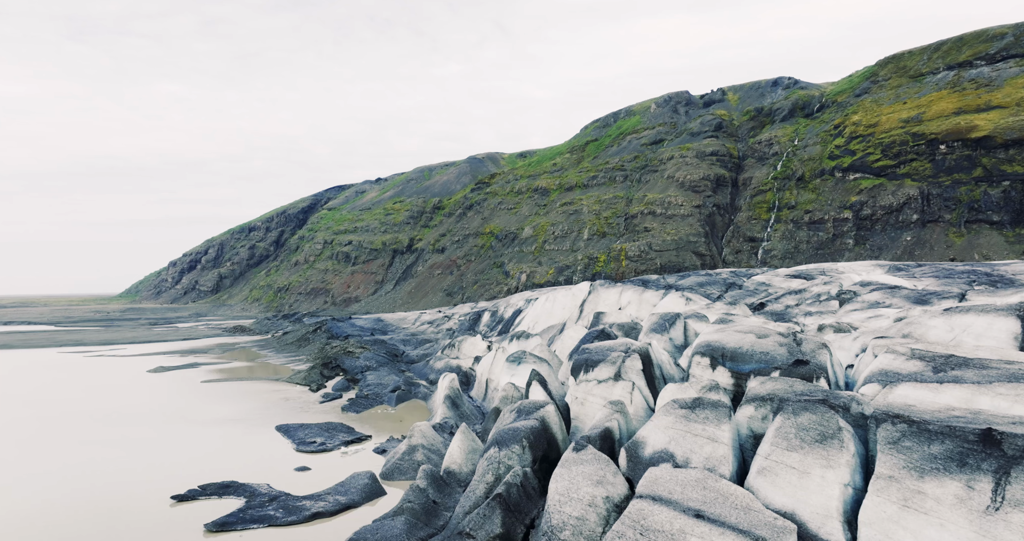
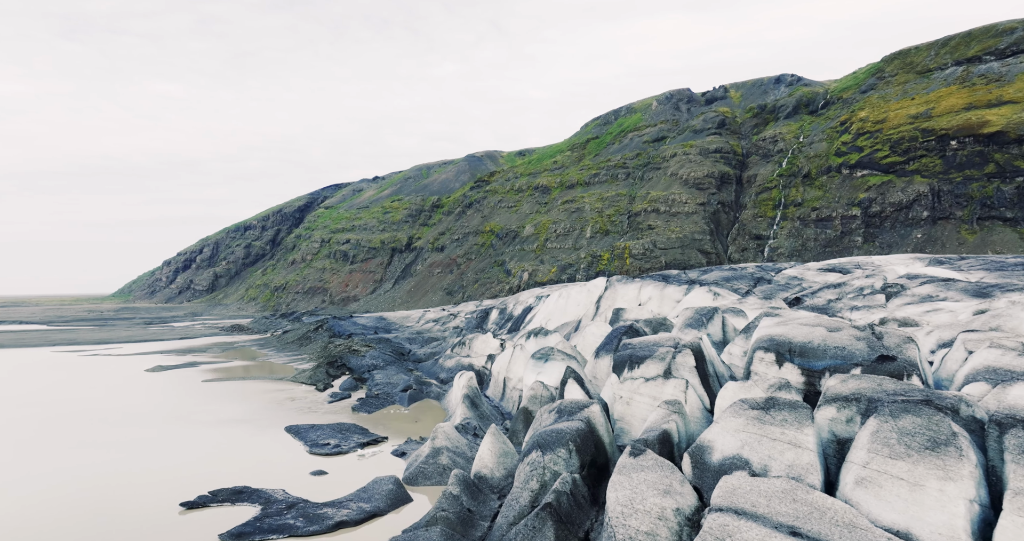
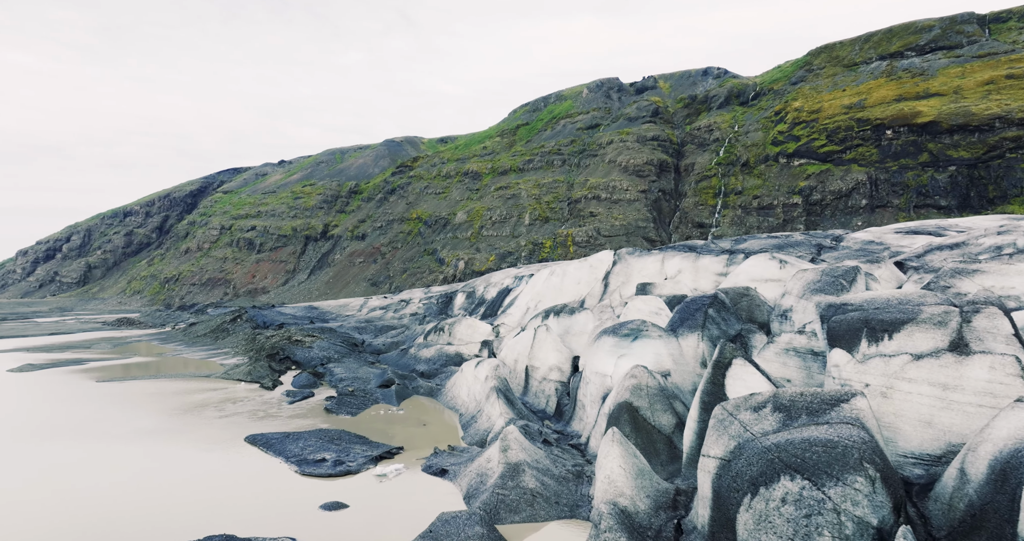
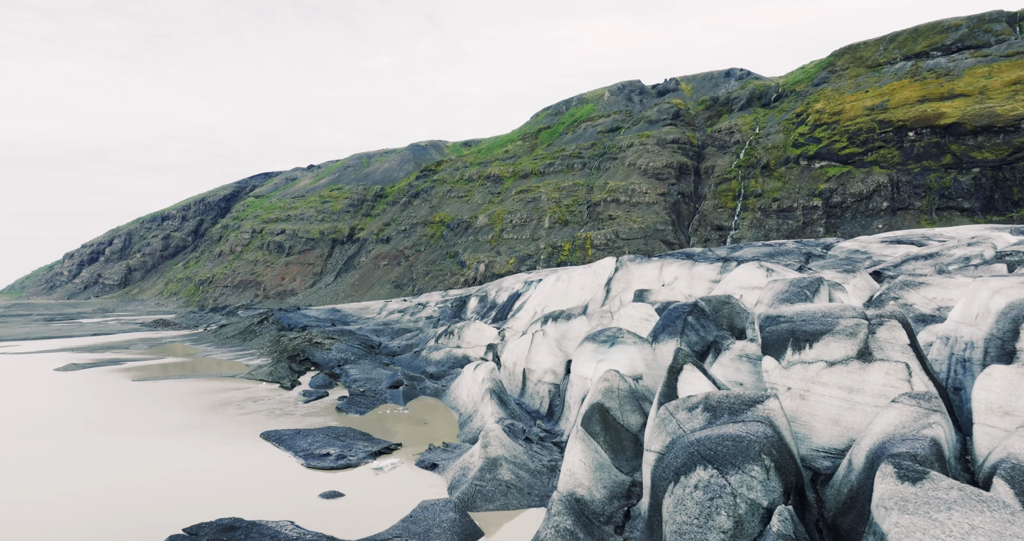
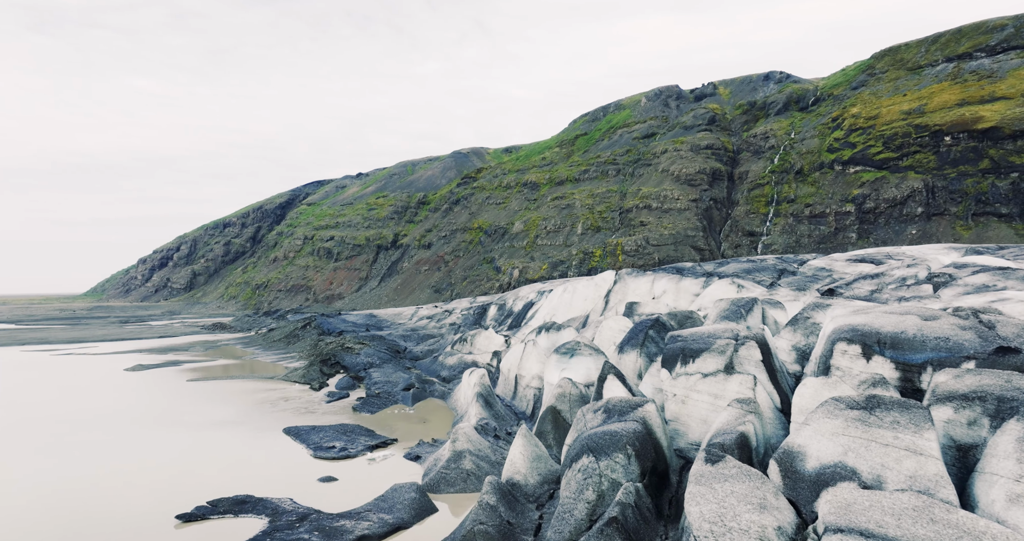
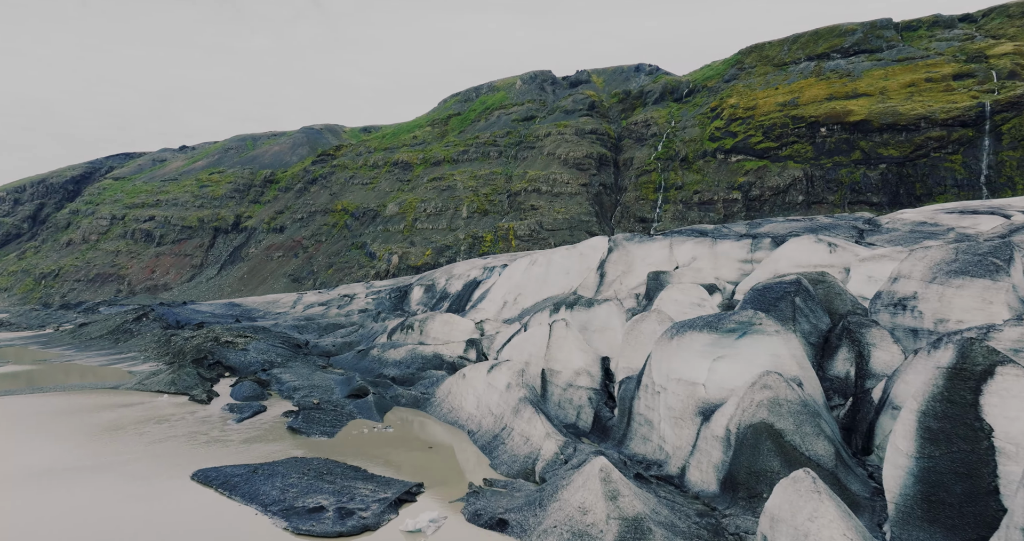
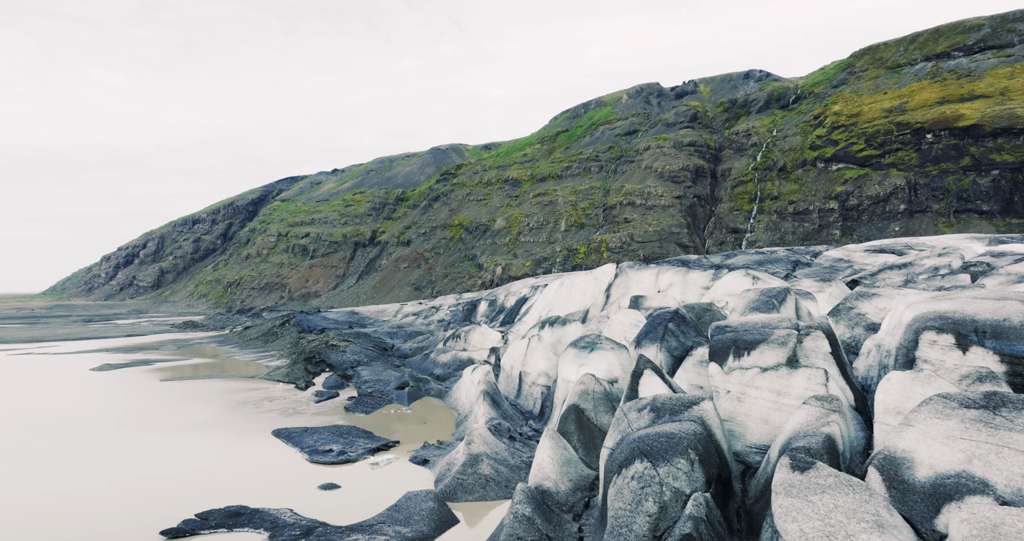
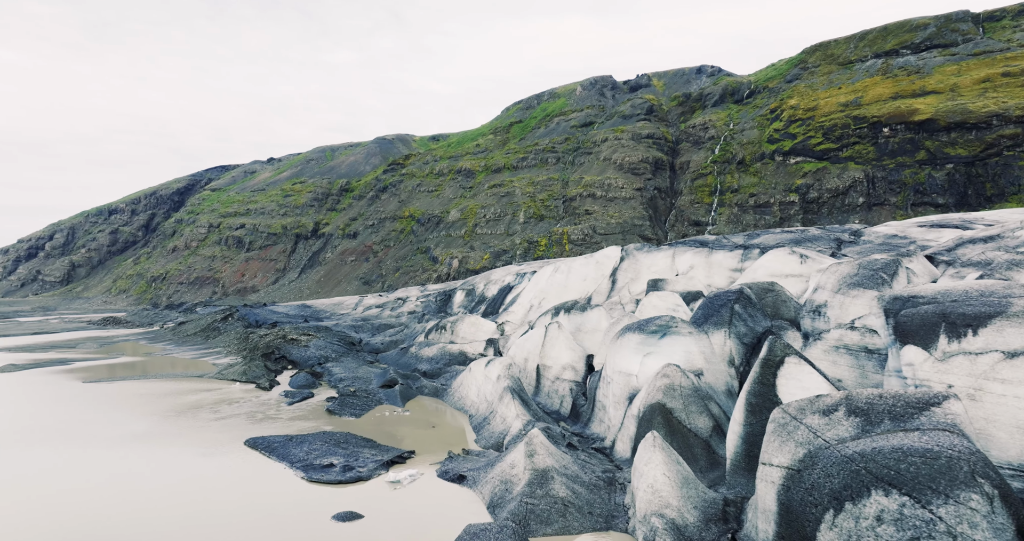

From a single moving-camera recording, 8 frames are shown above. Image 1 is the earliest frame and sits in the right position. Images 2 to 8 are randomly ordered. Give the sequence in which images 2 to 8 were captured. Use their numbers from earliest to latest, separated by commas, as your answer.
2, 5, 7, 4, 3, 8, 6
